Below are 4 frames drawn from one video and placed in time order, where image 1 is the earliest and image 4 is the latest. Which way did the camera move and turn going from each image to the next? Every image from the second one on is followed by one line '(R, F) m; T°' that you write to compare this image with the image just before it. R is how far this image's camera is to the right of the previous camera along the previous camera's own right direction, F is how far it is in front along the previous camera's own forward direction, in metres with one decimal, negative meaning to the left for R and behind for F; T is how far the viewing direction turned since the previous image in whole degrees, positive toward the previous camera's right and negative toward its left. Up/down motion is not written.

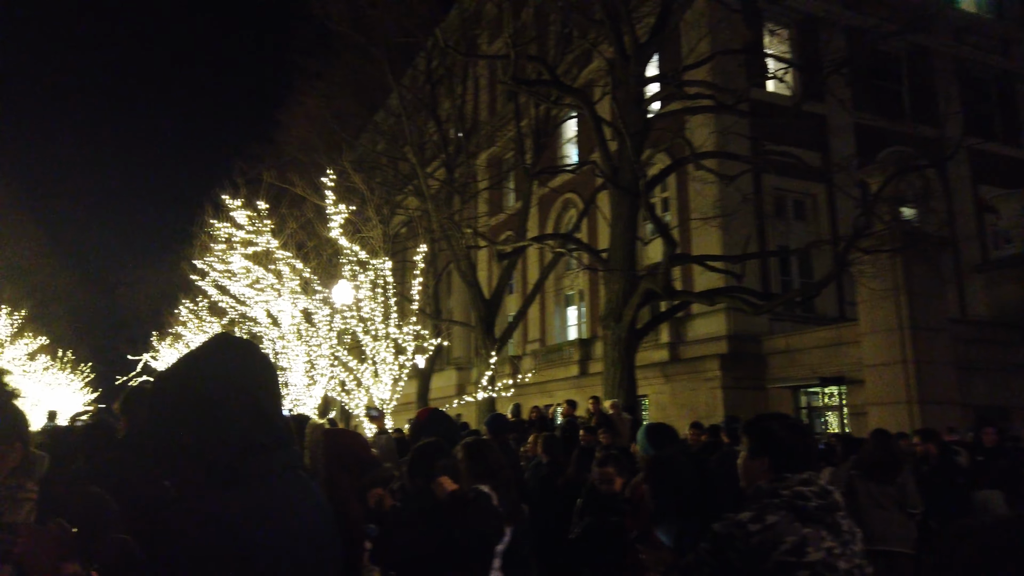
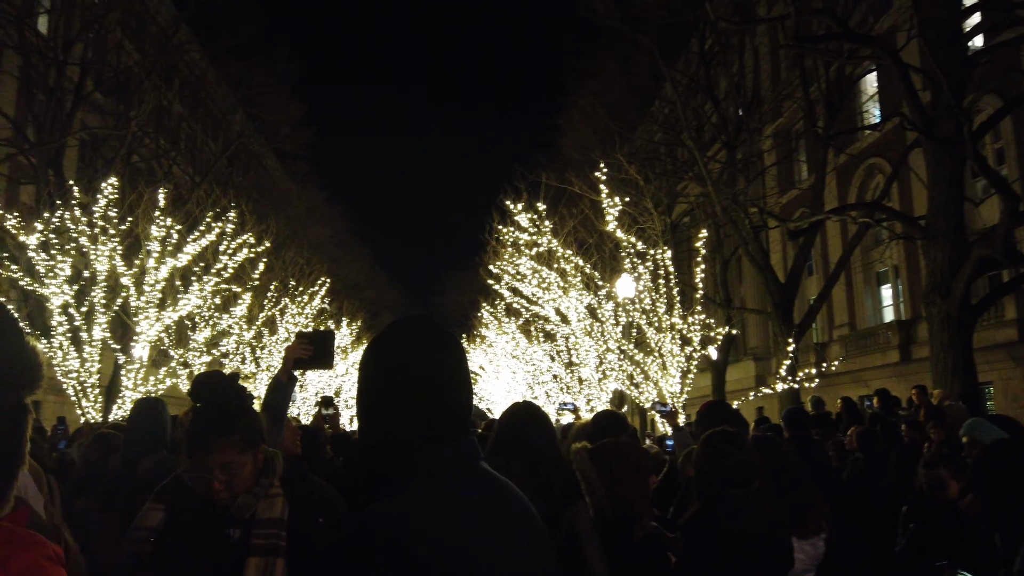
(-0.1, +0.7) m; -19°
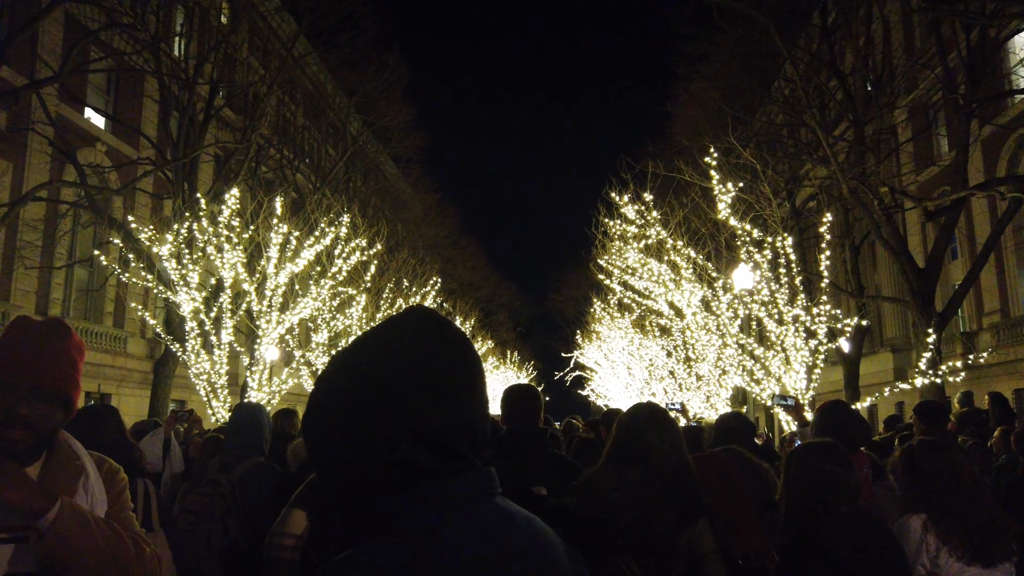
(+0.2, +0.4) m; -8°
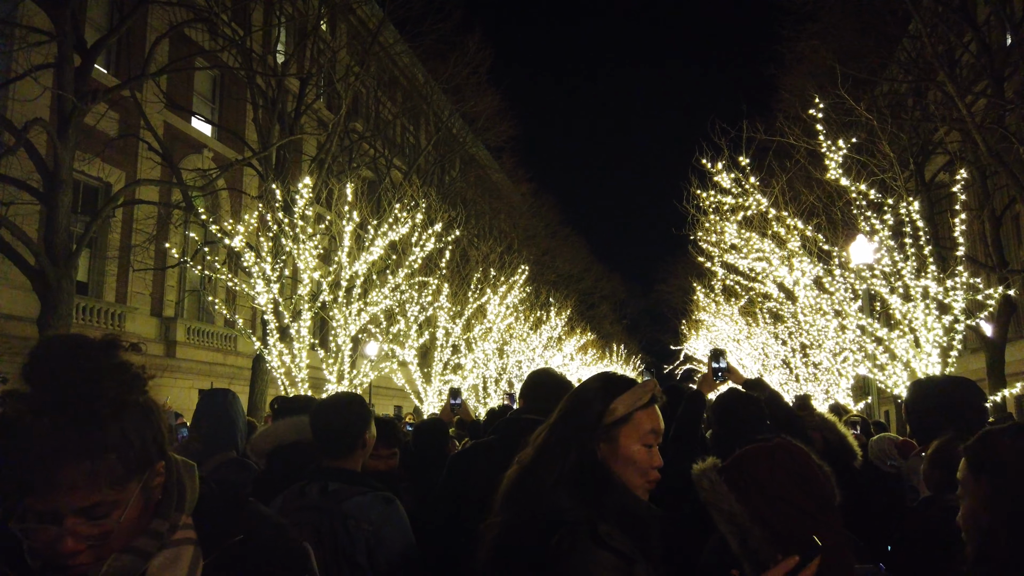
(+0.4, +1.1) m; -8°
